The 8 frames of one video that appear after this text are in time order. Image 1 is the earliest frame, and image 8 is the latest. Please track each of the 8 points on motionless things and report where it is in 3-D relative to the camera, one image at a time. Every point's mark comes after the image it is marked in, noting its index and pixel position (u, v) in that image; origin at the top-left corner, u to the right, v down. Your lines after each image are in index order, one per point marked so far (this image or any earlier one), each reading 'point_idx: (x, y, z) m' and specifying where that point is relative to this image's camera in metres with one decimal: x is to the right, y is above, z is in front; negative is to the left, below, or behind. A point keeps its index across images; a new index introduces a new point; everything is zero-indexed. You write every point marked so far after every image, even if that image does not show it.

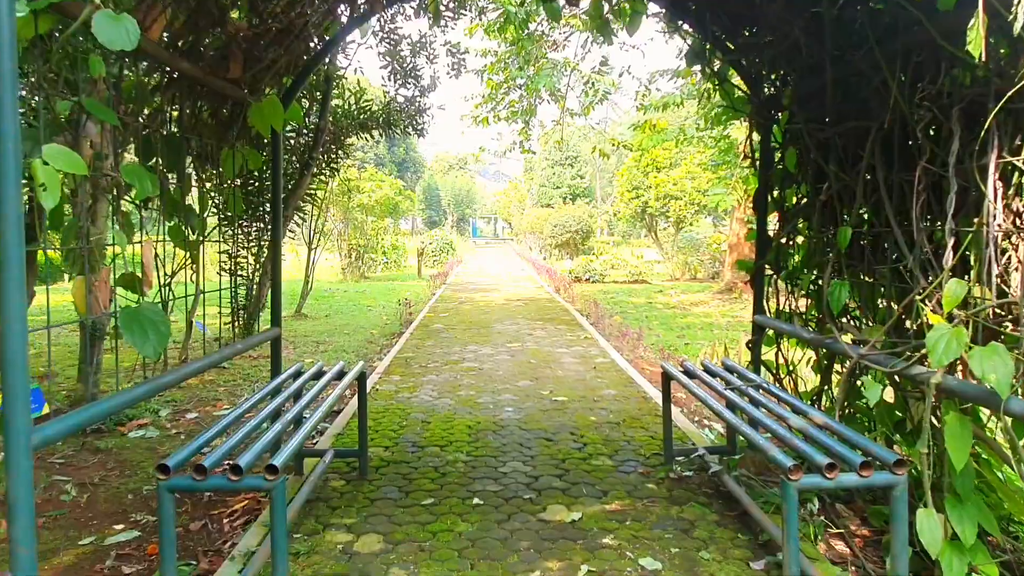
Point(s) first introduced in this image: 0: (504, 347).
0: (-0.1, -0.5, +6.5) m
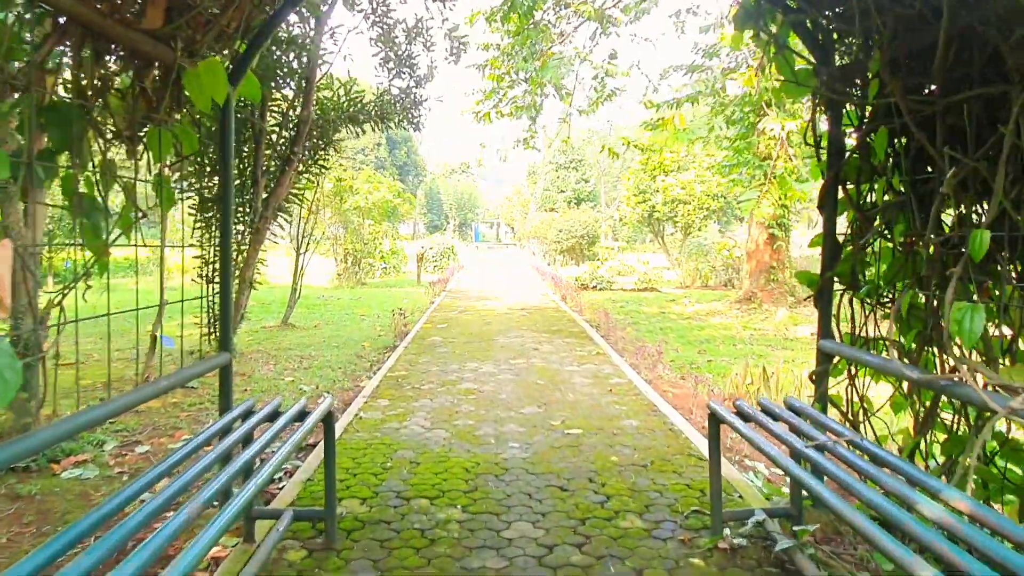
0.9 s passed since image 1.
0: (0.0, -0.6, +5.8) m
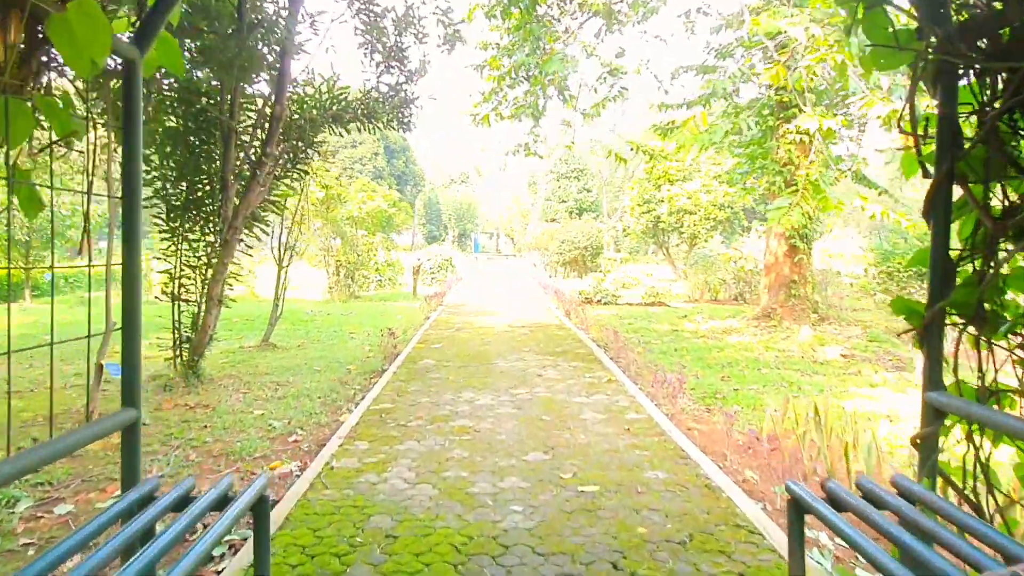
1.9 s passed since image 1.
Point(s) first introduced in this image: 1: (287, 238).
0: (0.0, -0.7, +5.1) m
1: (-2.5, +0.5, +8.4) m
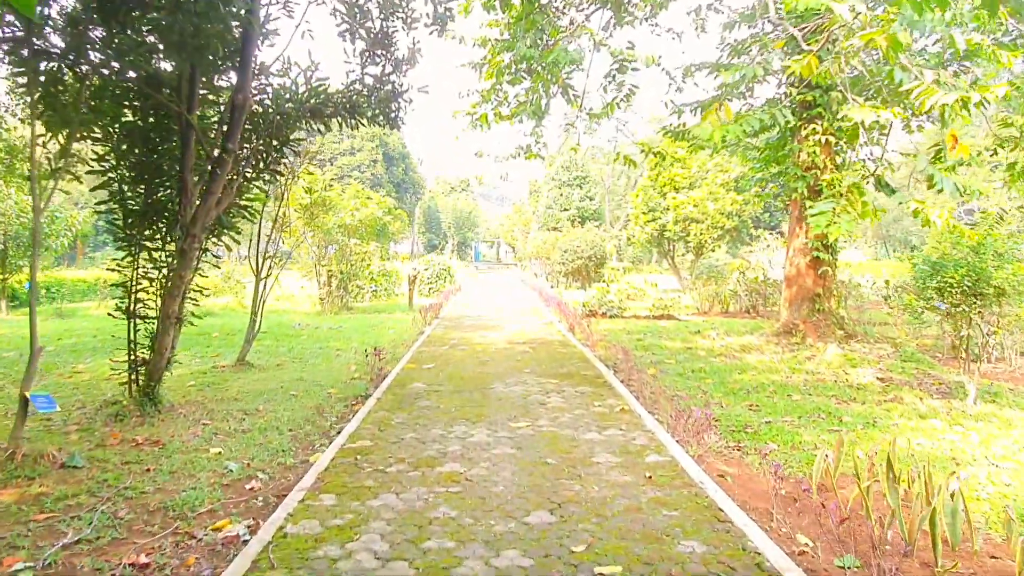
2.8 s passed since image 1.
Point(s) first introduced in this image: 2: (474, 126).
0: (0.0, -0.8, +4.4) m
1: (-2.5, +0.4, +7.7) m
2: (-0.4, +1.9, +9.0) m
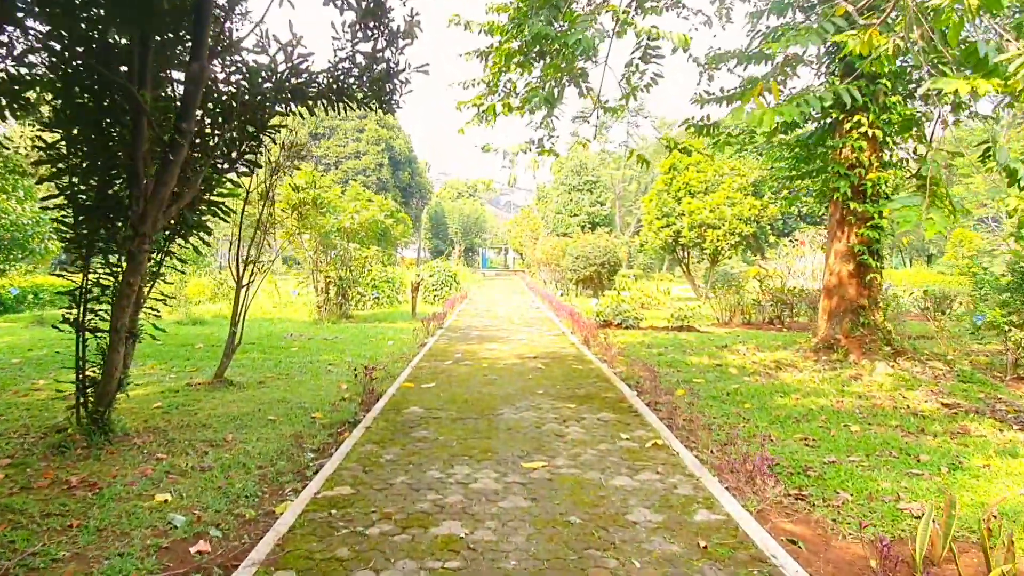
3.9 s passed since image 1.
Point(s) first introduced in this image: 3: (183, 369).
0: (0.0, -0.9, +3.6) m
1: (-2.4, +0.3, +7.0) m
2: (-0.3, +1.8, +8.3) m
3: (-3.1, -0.8, +7.1) m
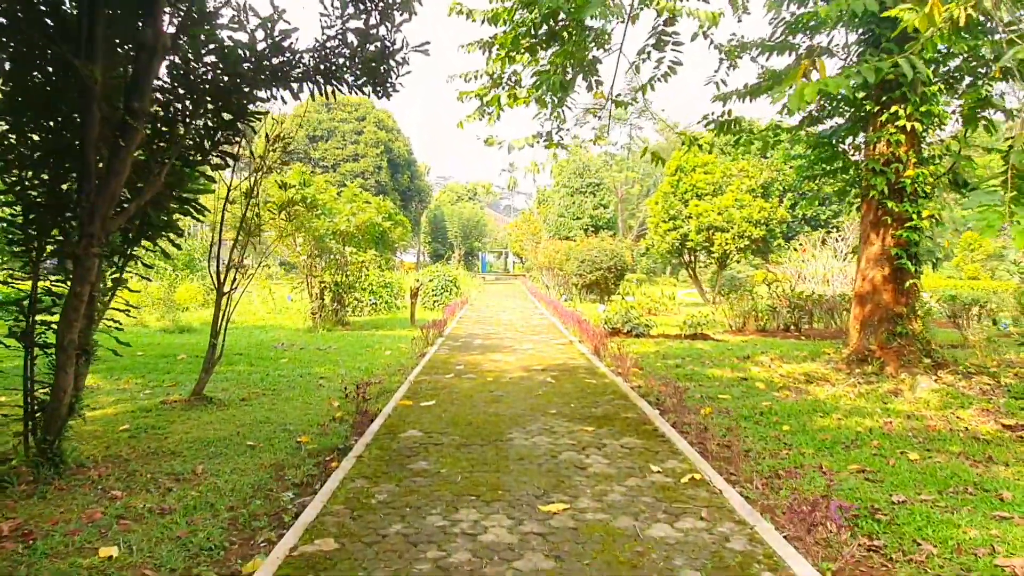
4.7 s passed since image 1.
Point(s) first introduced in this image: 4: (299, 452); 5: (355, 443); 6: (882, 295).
0: (+0.1, -0.9, +3.1) m
1: (-2.3, +0.3, +6.4) m
2: (-0.3, +1.7, +7.7) m
3: (-3.0, -0.8, +6.5) m
4: (-1.2, -0.9, +4.4) m
5: (-0.9, -0.9, +4.4) m
6: (+3.4, -0.1, +6.9) m
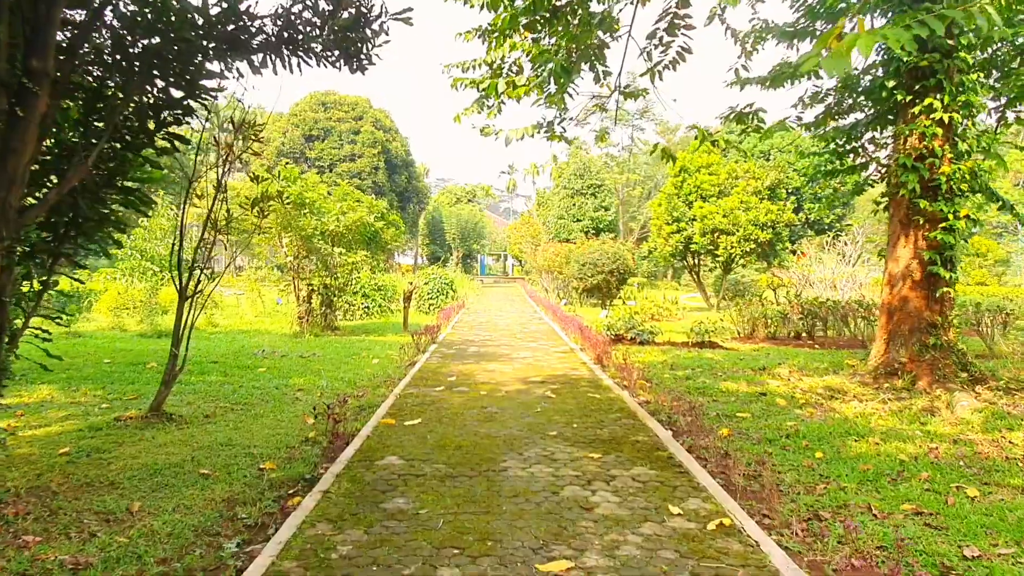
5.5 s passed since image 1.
0: (+0.1, -0.9, +2.5) m
1: (-2.4, +0.2, +5.8) m
2: (-0.3, +1.7, +7.1) m
3: (-3.0, -0.8, +5.9) m
4: (-1.3, -1.0, +3.8) m
5: (-1.0, -0.9, +3.8) m
6: (+3.3, -0.1, +6.3) m
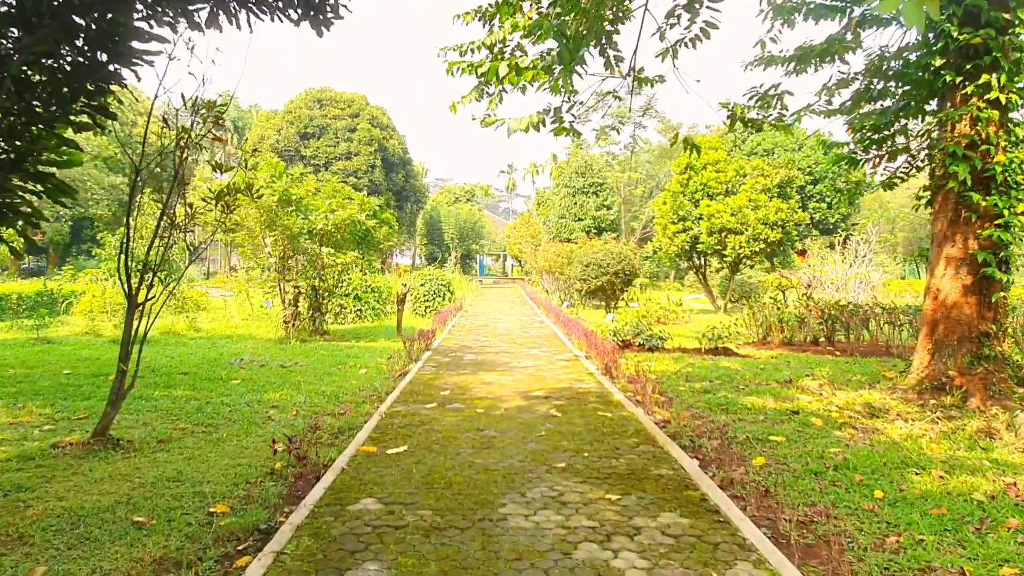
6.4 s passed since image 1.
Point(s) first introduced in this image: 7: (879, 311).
0: (+0.1, -1.0, +1.8) m
1: (-2.4, +0.2, +5.1) m
2: (-0.3, +1.7, +6.4) m
3: (-3.0, -0.9, +5.2) m
4: (-1.3, -1.0, +3.1) m
5: (-1.0, -1.0, +3.1) m
6: (+3.3, -0.2, +5.6) m
7: (+5.1, -0.3, +10.6) m
